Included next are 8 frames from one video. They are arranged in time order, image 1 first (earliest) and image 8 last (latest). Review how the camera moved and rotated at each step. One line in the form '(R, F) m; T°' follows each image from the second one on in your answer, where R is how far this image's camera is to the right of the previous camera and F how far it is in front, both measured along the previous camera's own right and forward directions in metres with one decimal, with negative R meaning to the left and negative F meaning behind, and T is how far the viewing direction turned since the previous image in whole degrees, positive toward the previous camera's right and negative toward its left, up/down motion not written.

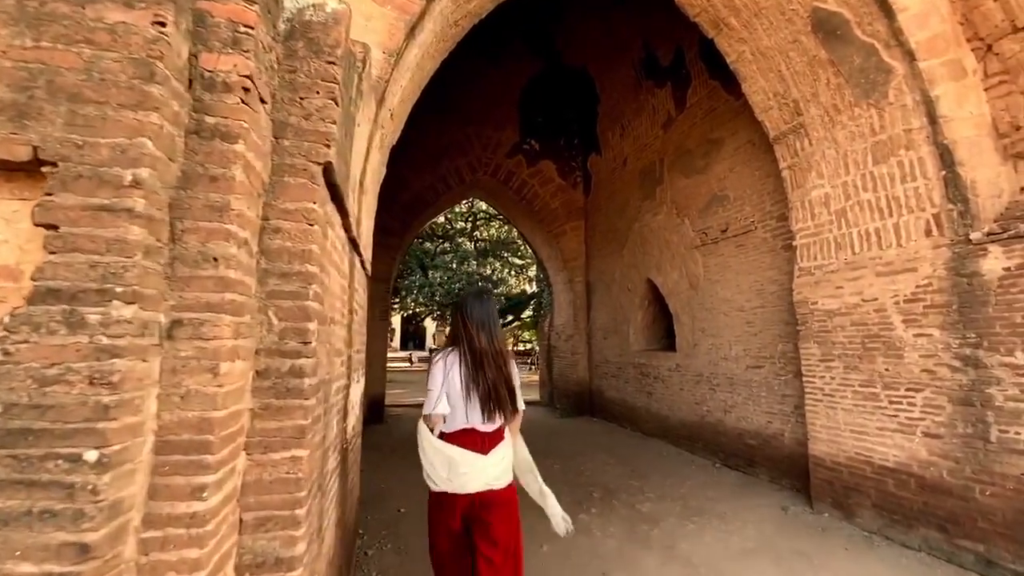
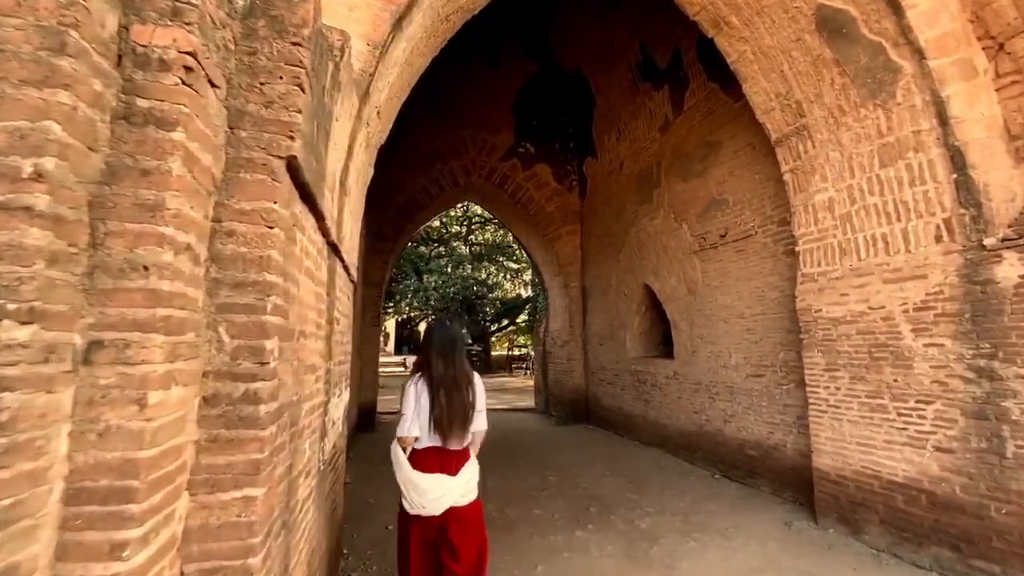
(0.0, +0.2) m; +1°
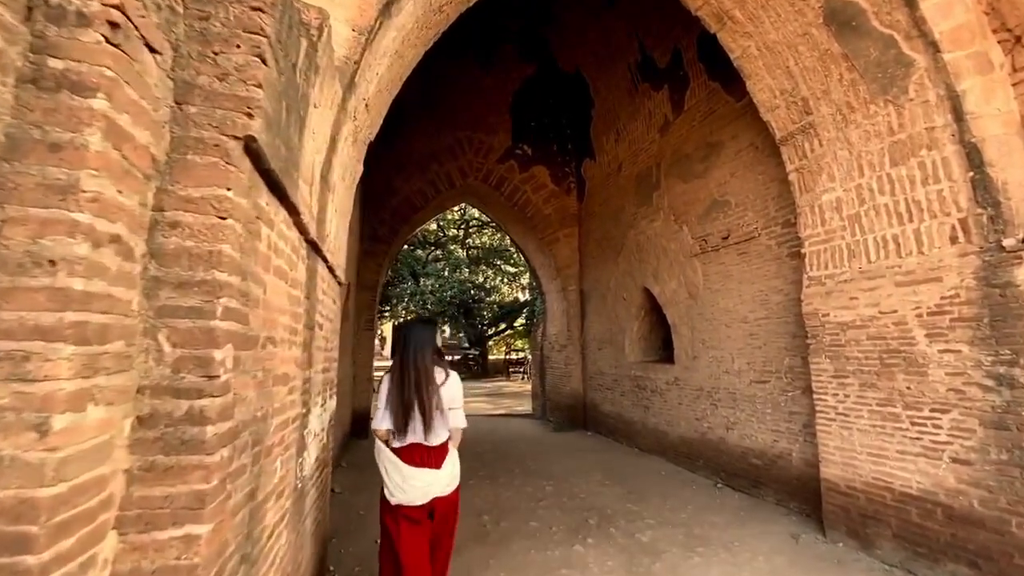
(0.0, +0.2) m; 0°
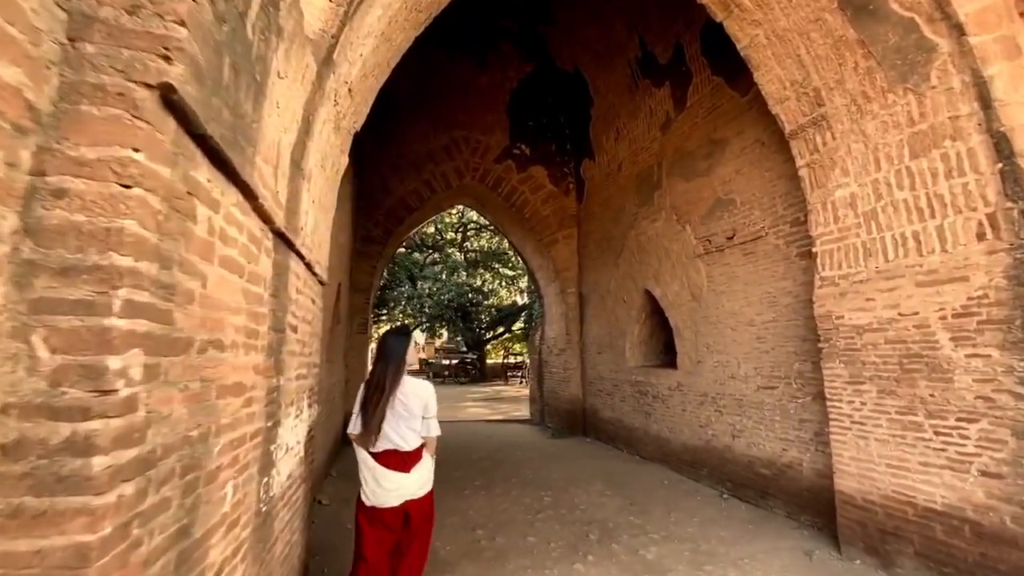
(0.0, +0.2) m; 0°
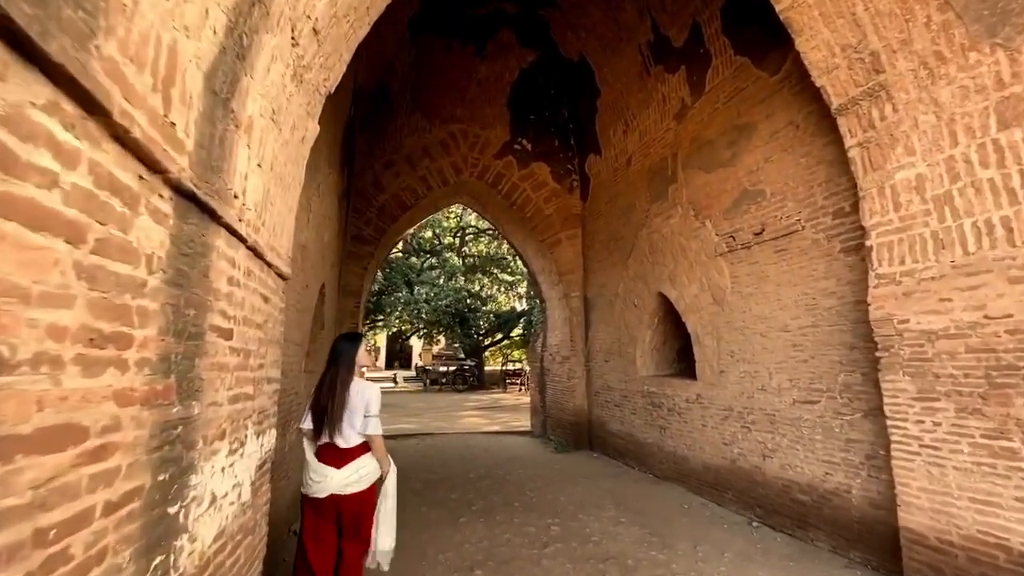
(0.0, +0.6) m; 0°
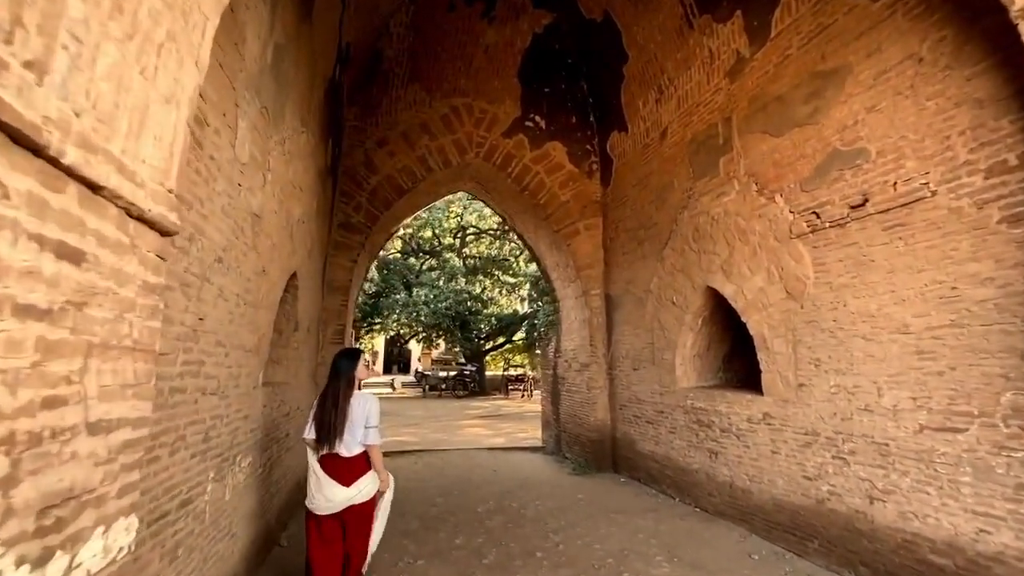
(-0.2, +1.2) m; 0°
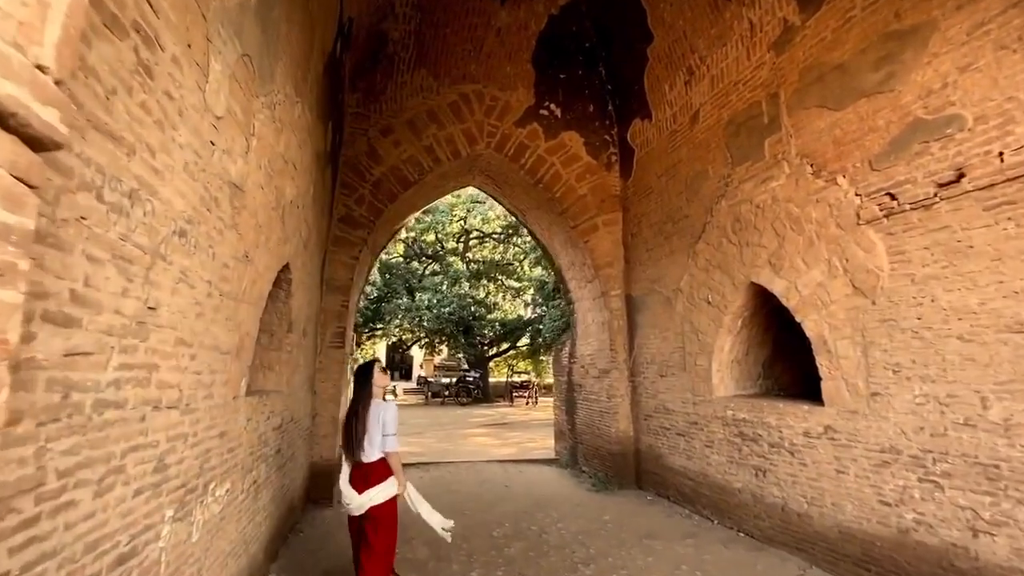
(-0.2, +0.6) m; 0°
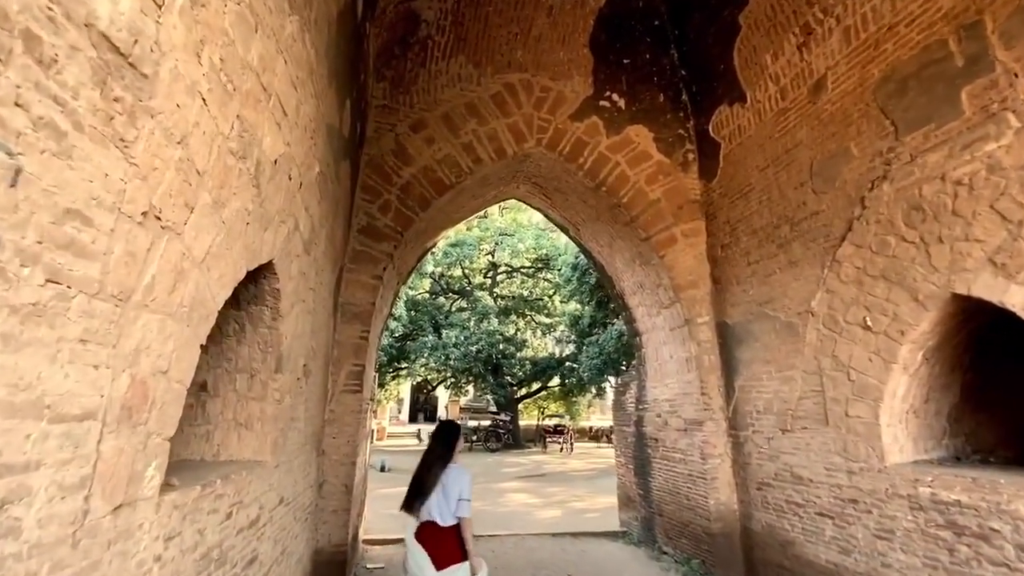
(-0.4, +1.5) m; -3°
